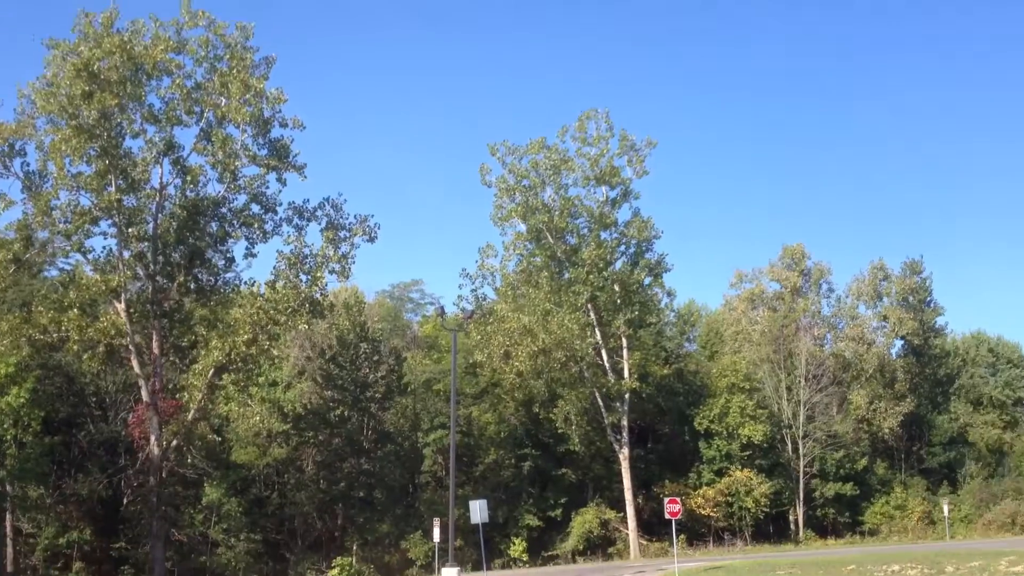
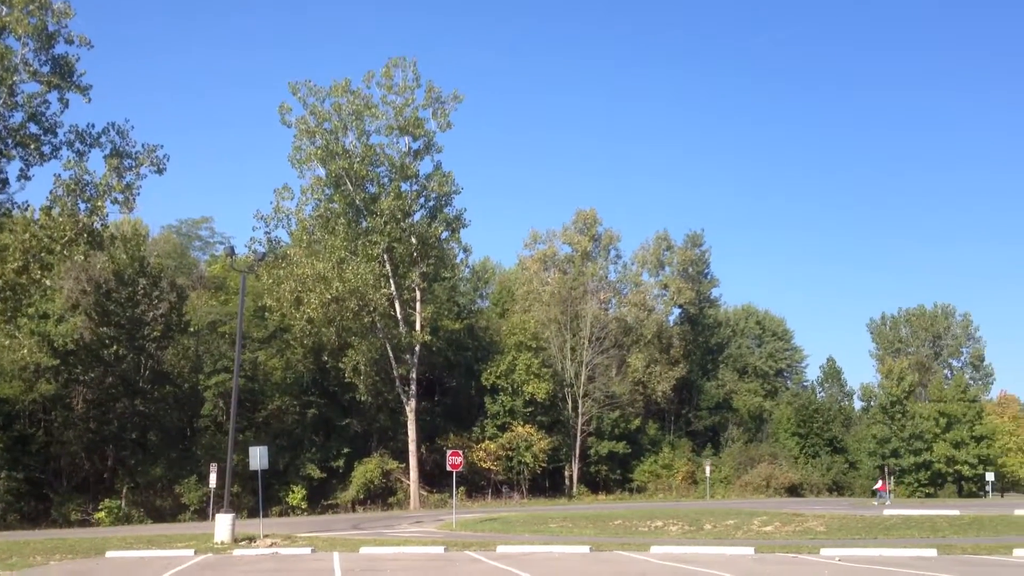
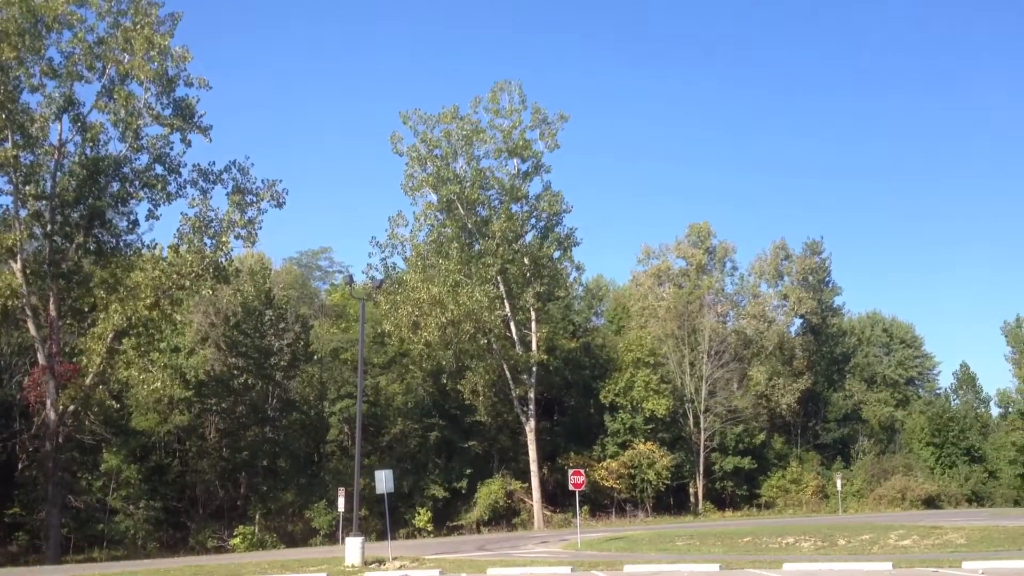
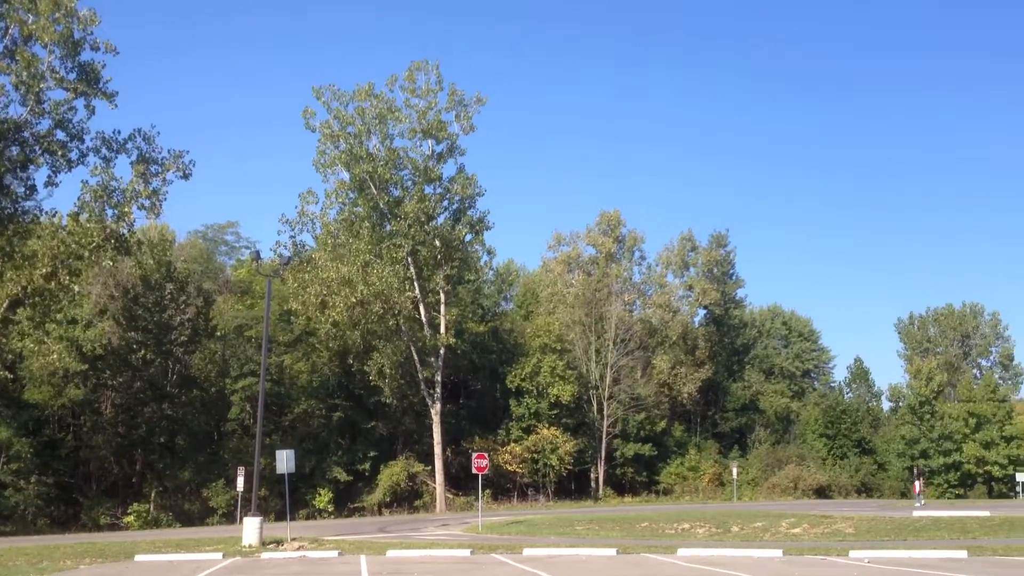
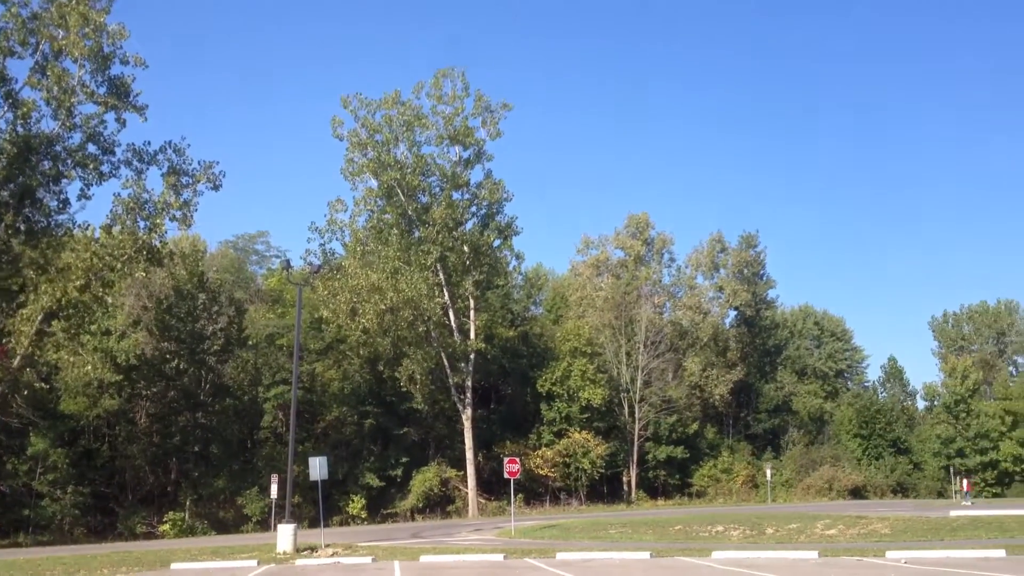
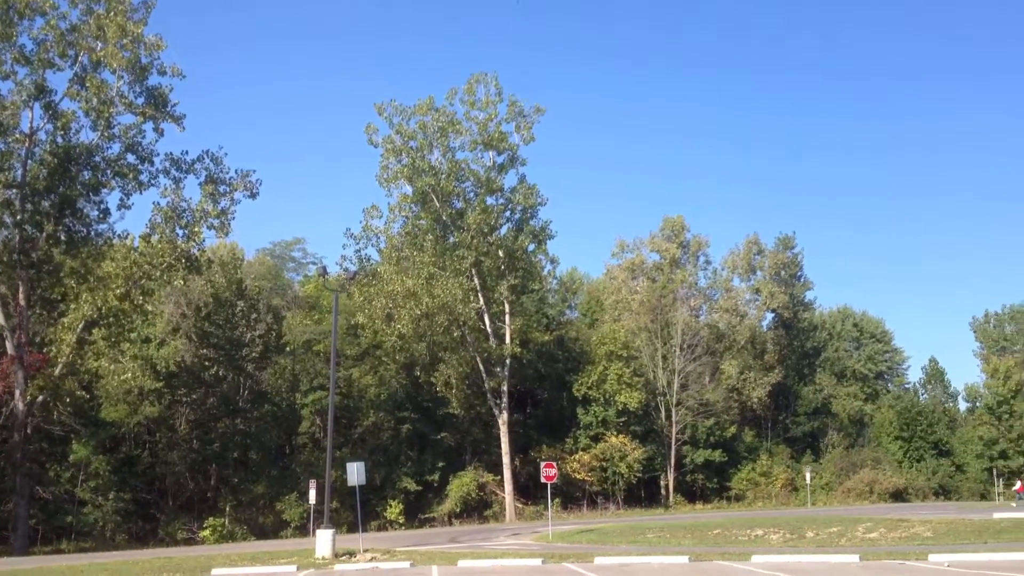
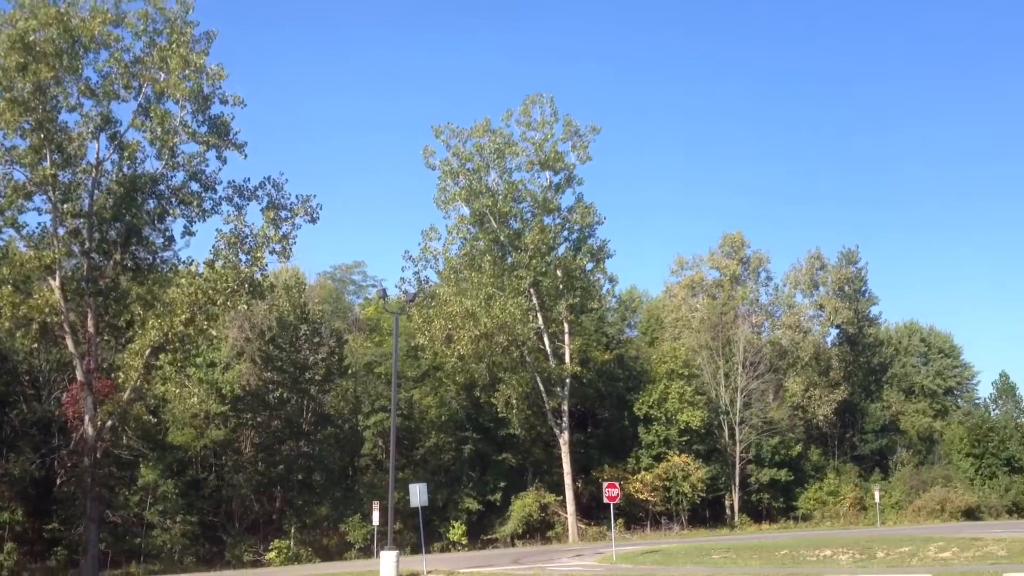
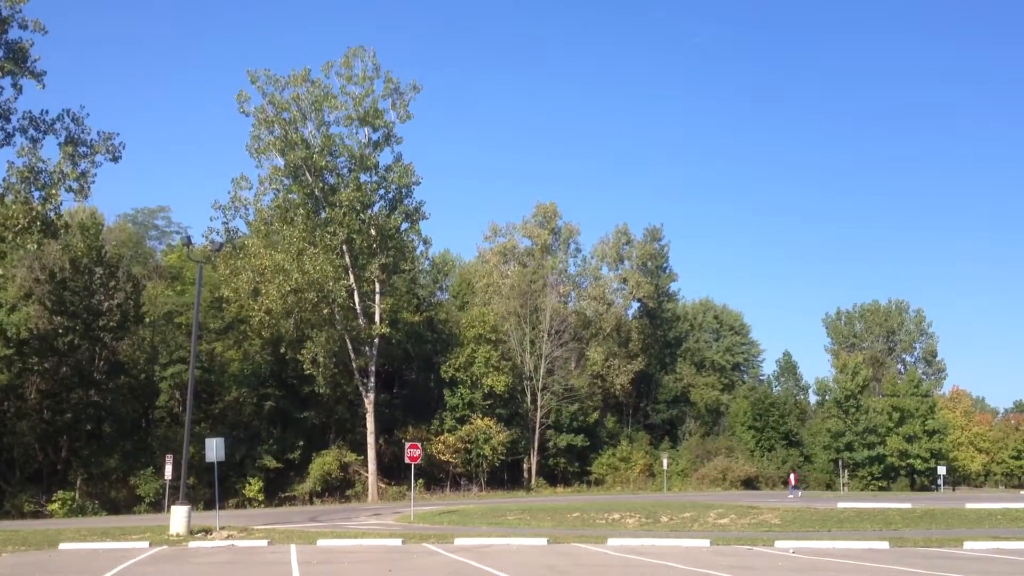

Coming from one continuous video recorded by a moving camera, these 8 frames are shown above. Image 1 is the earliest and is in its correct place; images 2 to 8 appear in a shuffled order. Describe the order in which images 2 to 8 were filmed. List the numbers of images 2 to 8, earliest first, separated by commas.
7, 3, 6, 5, 4, 2, 8
